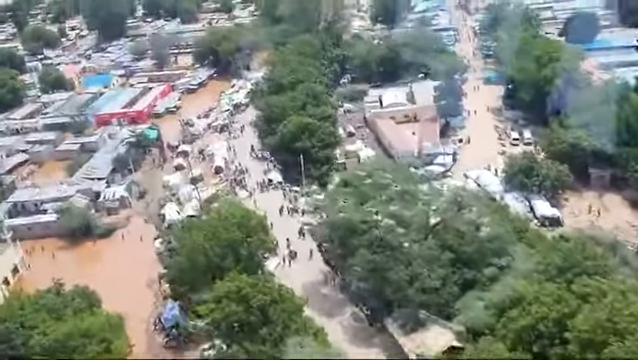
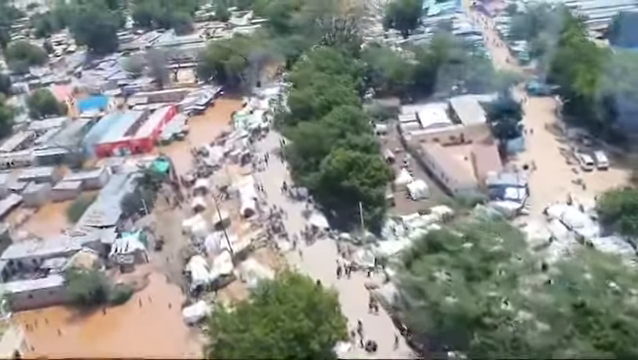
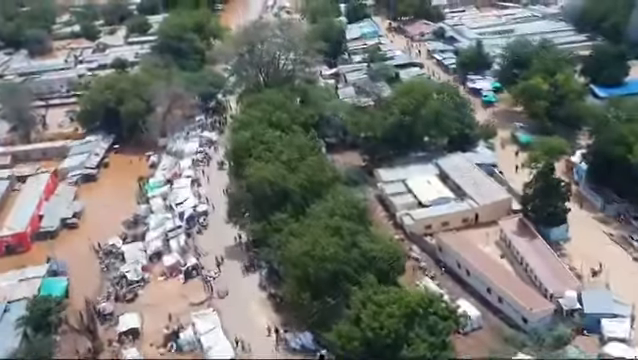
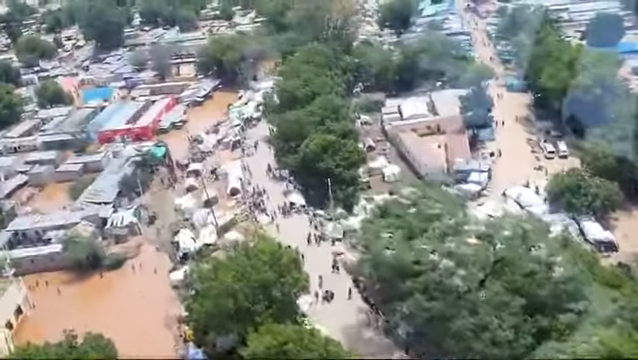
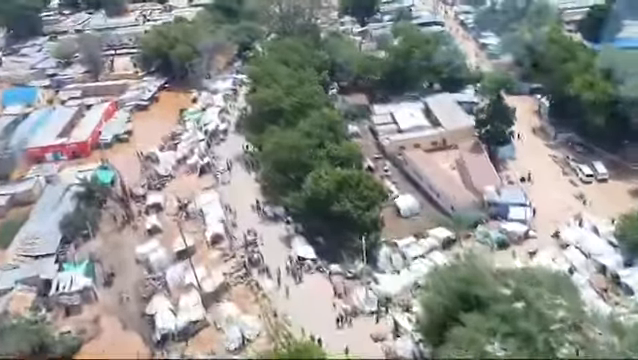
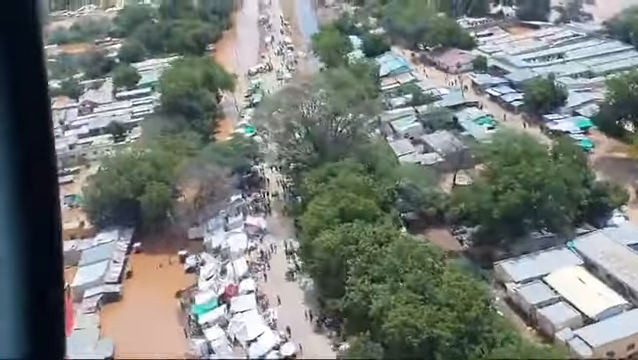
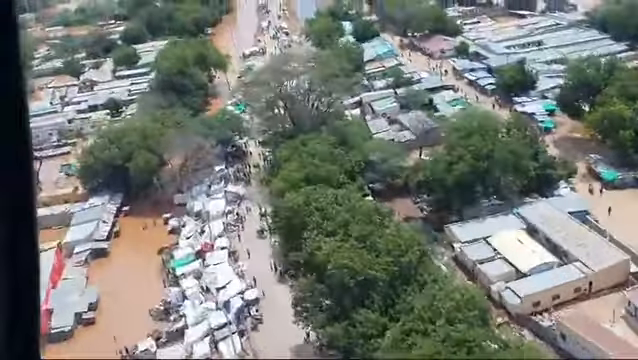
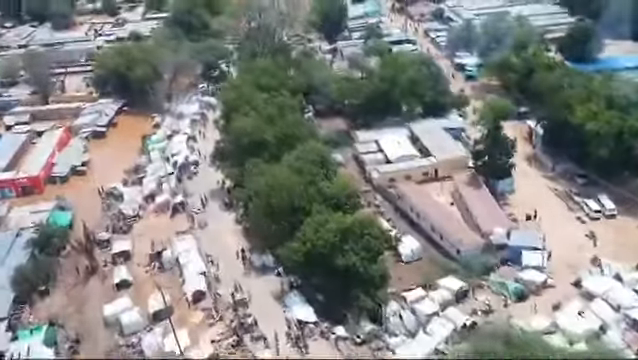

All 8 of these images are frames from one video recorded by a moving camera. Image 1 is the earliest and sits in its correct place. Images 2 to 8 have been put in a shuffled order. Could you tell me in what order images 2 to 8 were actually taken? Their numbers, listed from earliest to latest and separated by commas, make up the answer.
4, 2, 5, 8, 3, 7, 6
